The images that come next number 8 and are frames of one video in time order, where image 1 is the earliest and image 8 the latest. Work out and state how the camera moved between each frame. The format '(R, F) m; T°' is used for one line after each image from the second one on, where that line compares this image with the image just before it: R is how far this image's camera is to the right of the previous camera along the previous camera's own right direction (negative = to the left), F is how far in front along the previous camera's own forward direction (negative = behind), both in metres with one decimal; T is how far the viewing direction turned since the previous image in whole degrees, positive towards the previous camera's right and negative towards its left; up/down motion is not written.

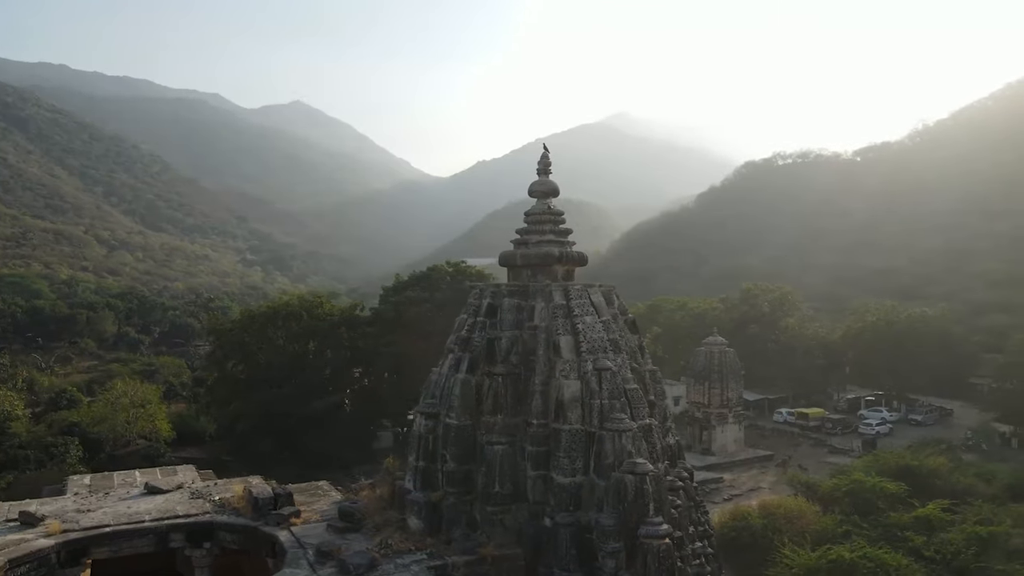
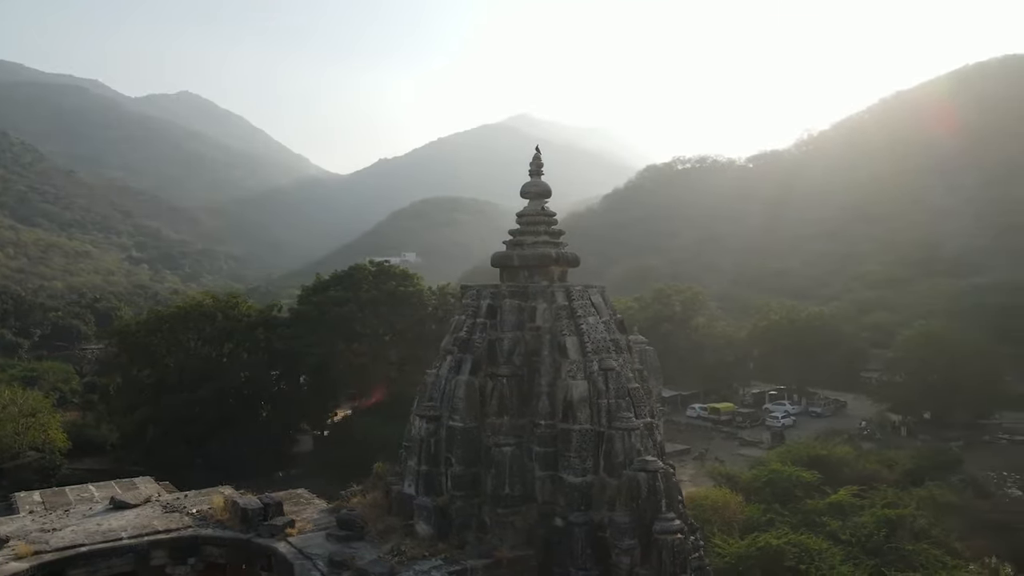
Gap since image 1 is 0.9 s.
(-0.7, +0.1) m; +7°
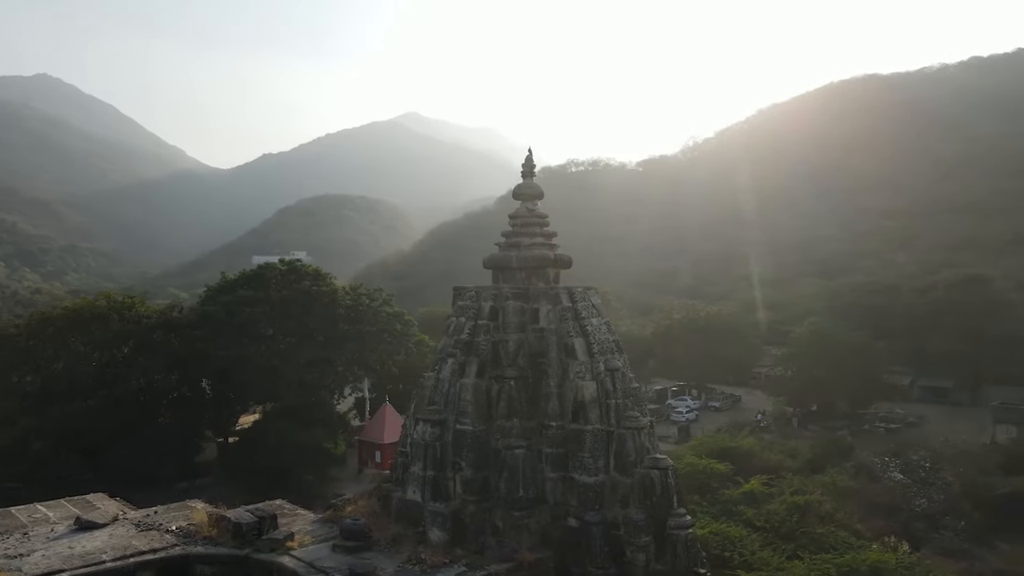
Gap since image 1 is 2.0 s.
(-0.8, +0.1) m; +8°
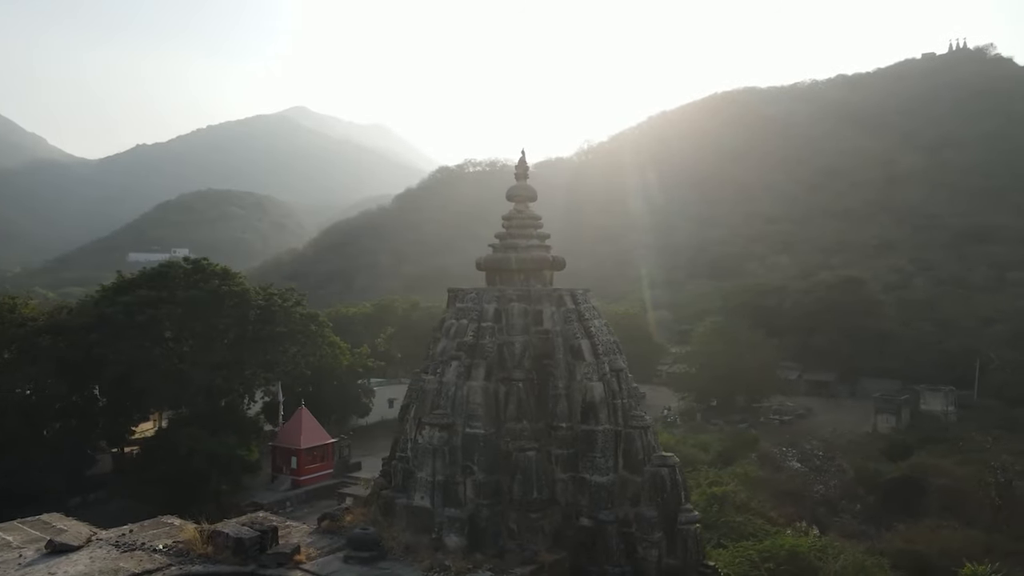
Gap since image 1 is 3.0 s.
(-0.8, +0.1) m; +8°
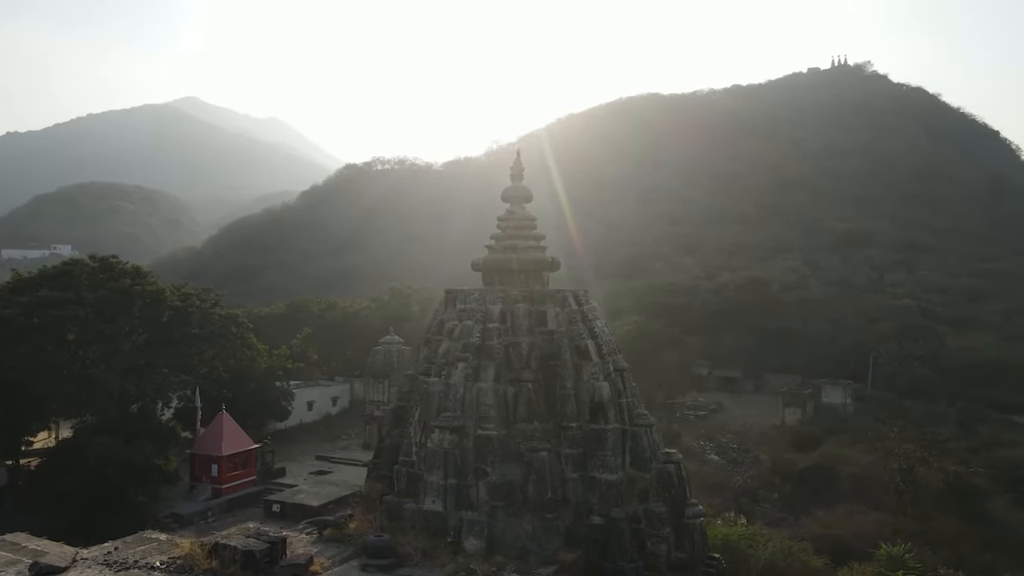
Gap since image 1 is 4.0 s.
(-0.7, 0.0) m; +7°
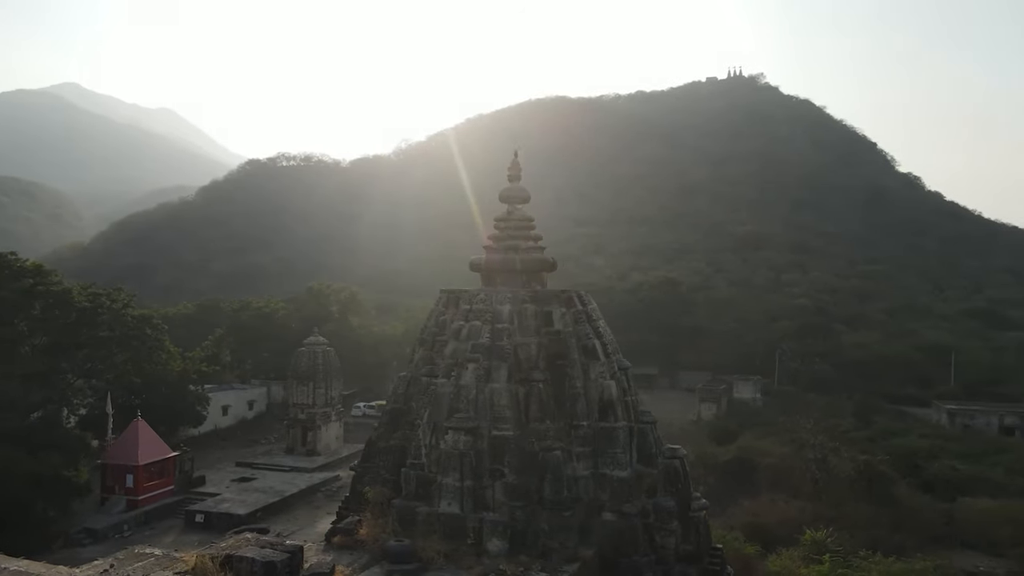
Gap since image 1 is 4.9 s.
(-0.7, 0.0) m; +7°
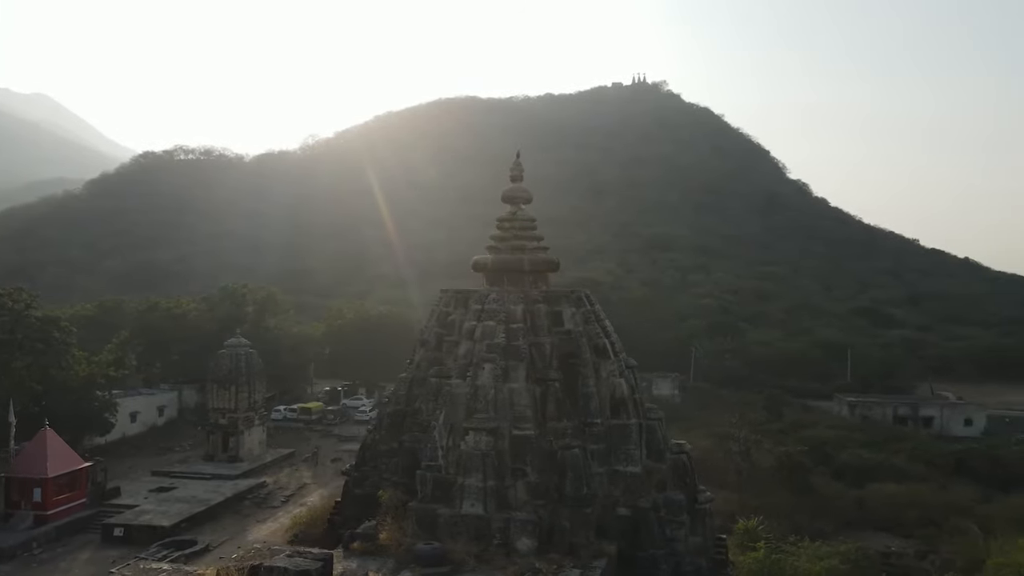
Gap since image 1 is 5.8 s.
(-0.7, 0.0) m; +7°
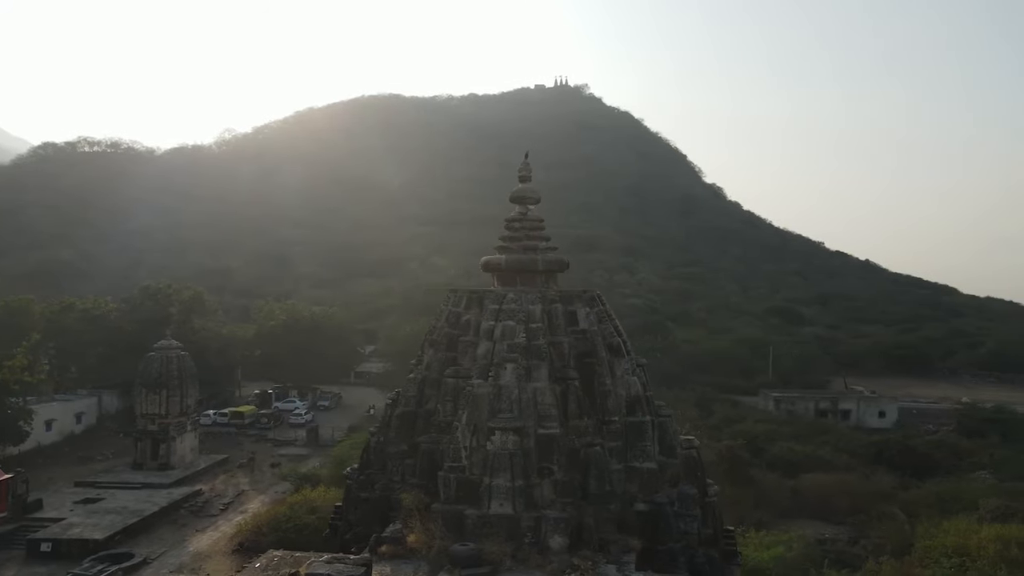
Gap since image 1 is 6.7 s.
(-0.7, 0.0) m; +6°
